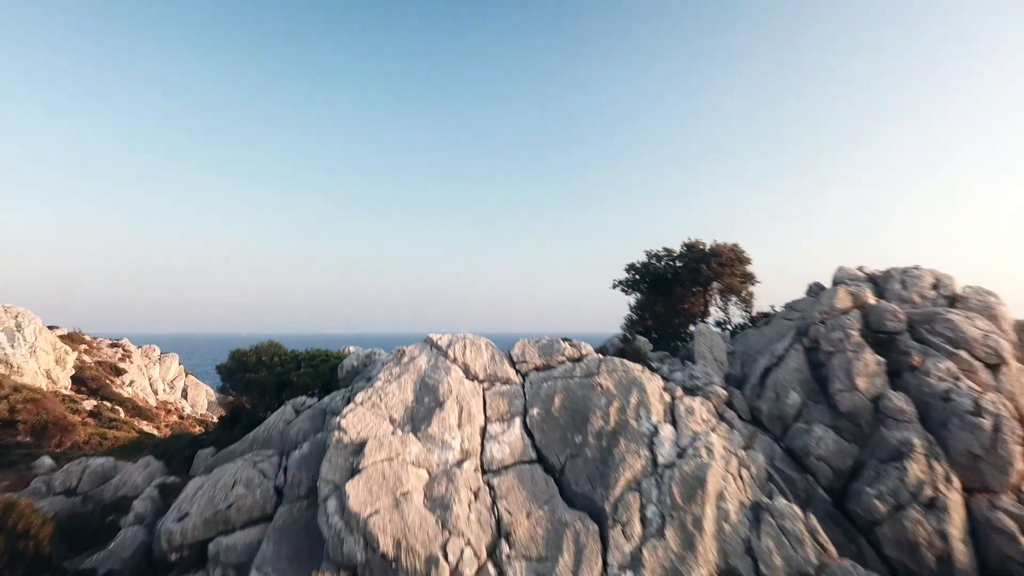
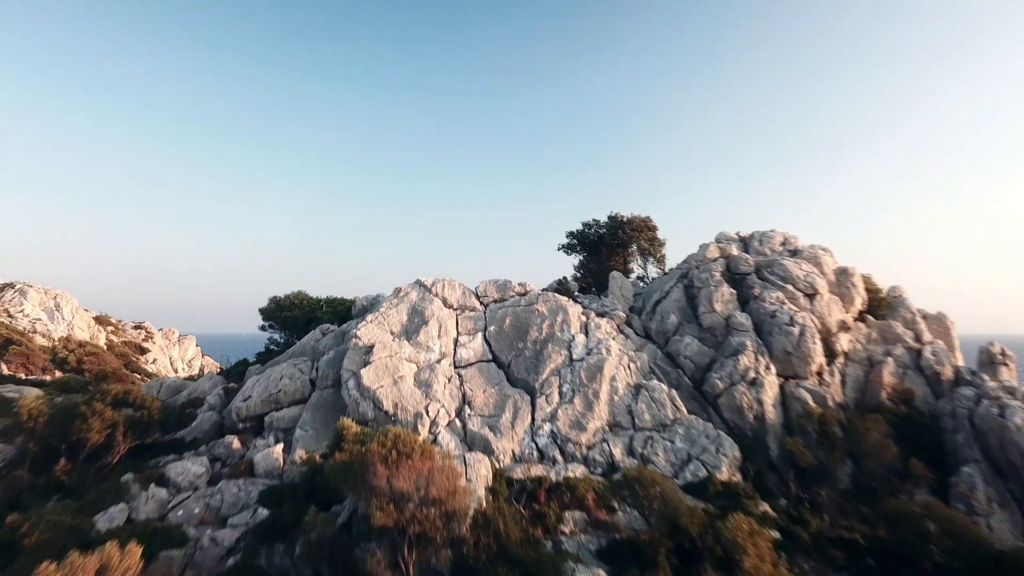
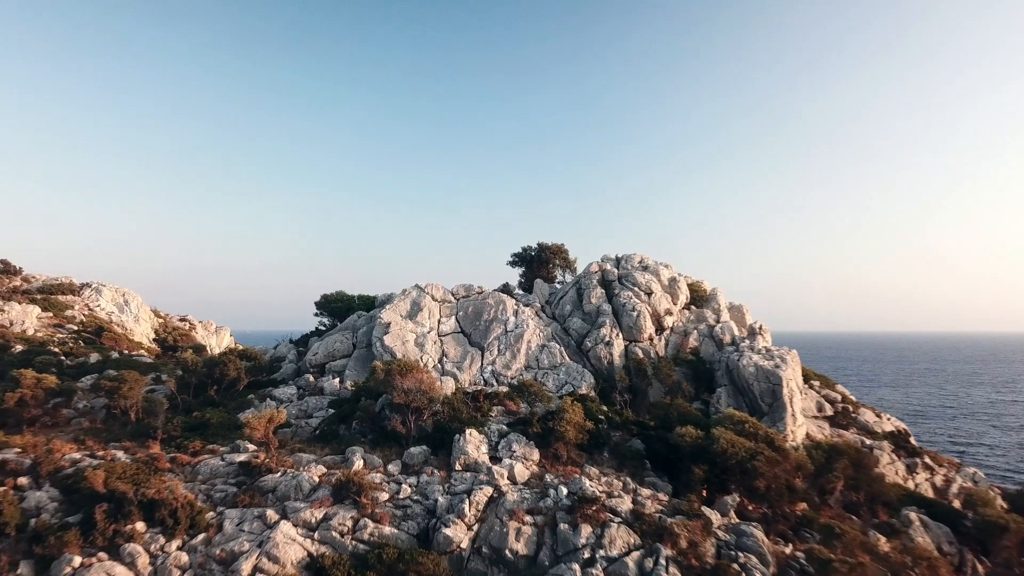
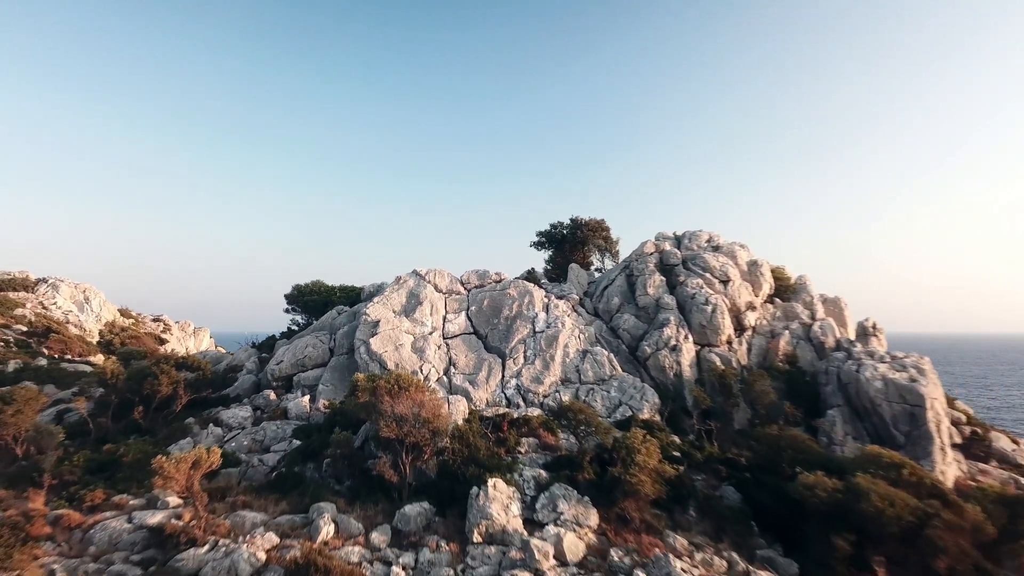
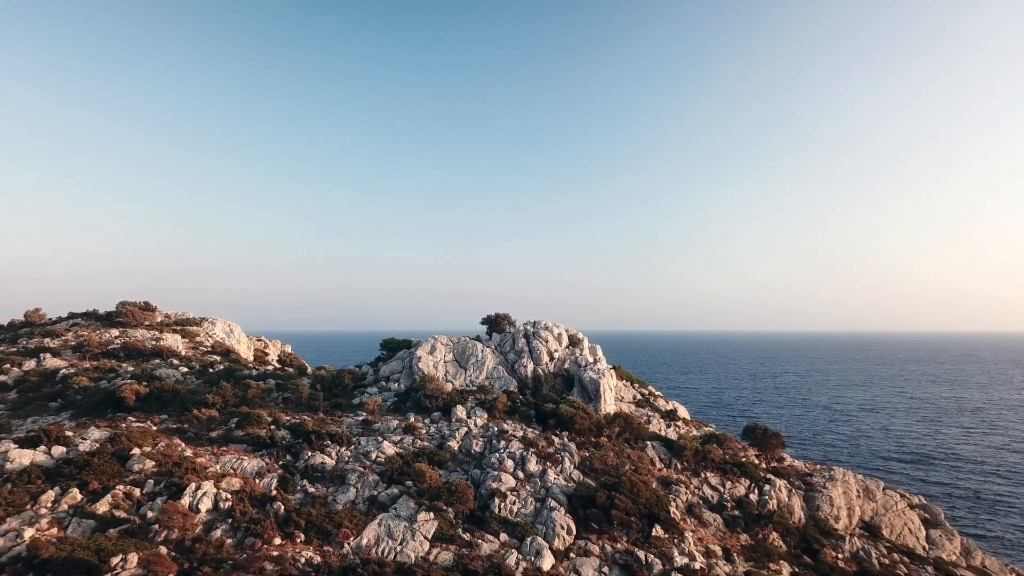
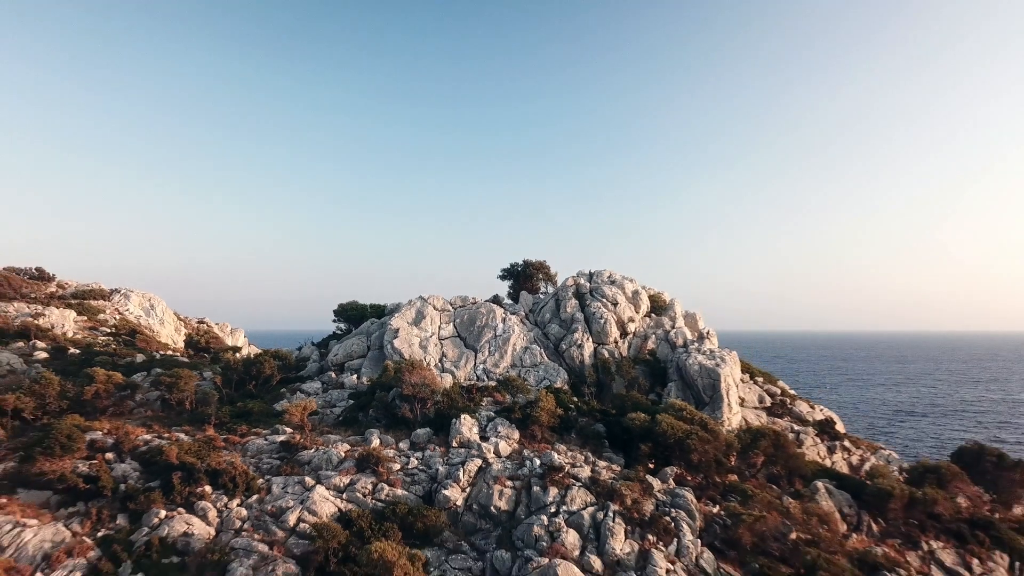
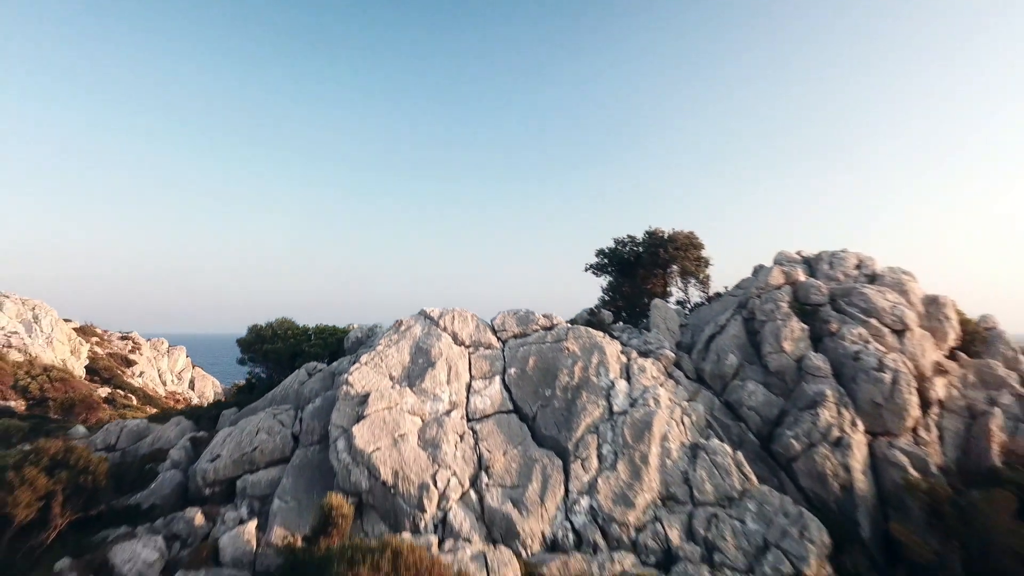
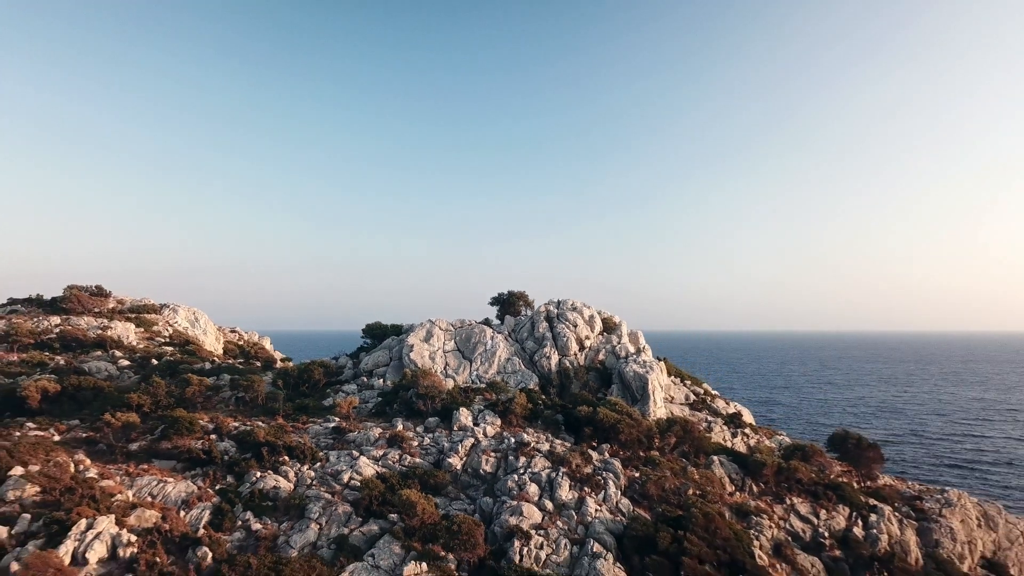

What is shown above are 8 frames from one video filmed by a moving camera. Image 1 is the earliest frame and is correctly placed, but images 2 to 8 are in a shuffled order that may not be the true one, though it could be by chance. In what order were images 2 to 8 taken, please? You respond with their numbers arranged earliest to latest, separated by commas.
7, 2, 4, 3, 6, 8, 5
